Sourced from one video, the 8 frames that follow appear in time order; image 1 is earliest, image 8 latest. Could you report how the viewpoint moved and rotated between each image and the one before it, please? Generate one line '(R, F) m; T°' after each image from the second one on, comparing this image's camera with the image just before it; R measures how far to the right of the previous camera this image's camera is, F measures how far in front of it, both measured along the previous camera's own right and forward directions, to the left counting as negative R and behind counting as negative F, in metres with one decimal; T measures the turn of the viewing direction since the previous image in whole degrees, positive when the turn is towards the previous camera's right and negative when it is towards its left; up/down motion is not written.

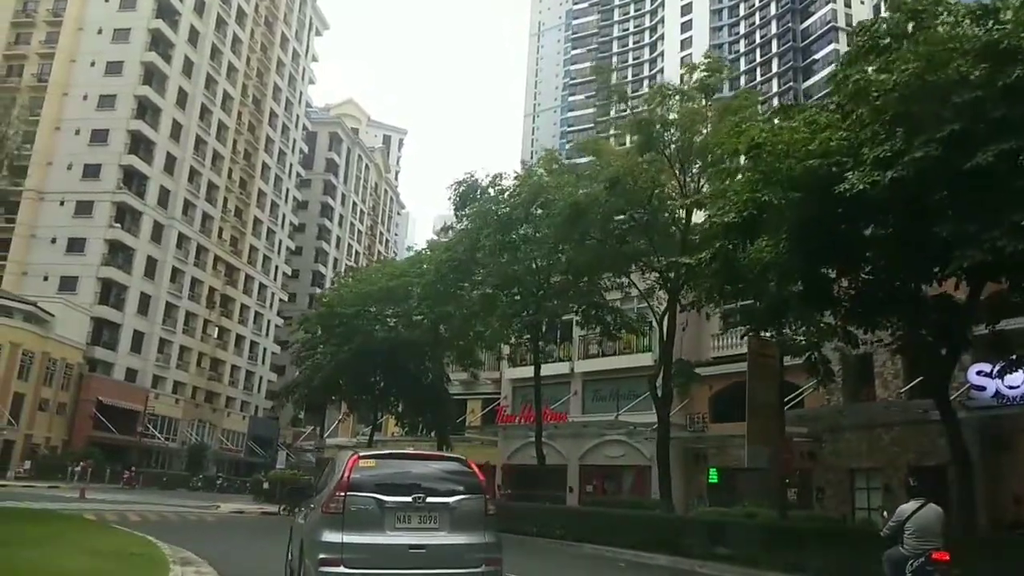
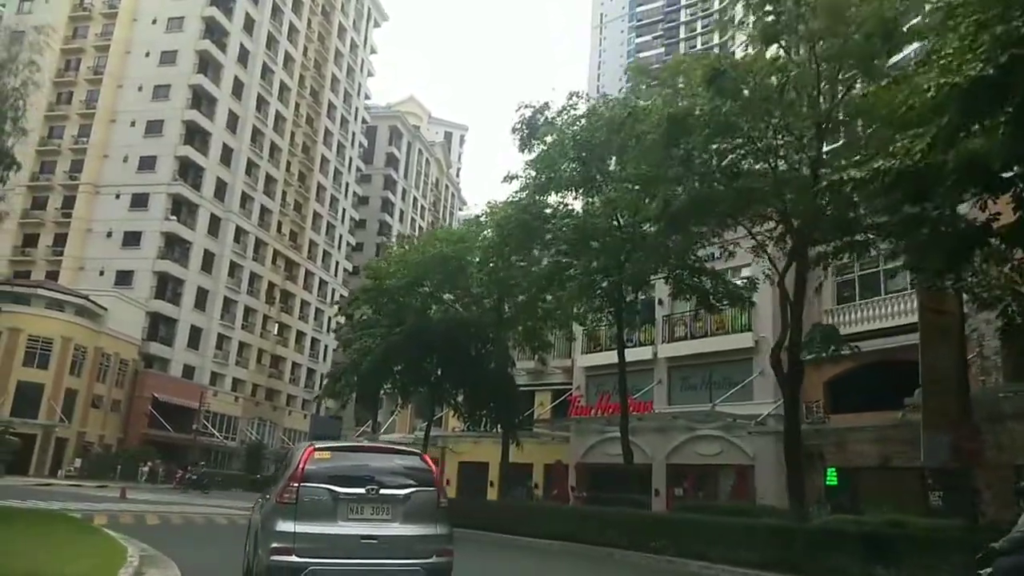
(-0.3, +3.9) m; -5°
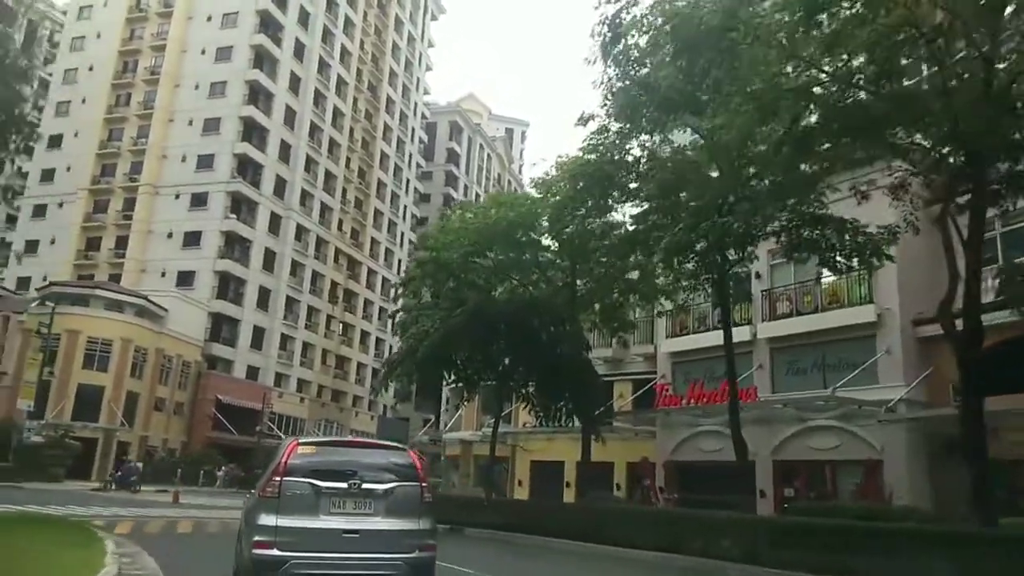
(-0.3, +3.1) m; -5°
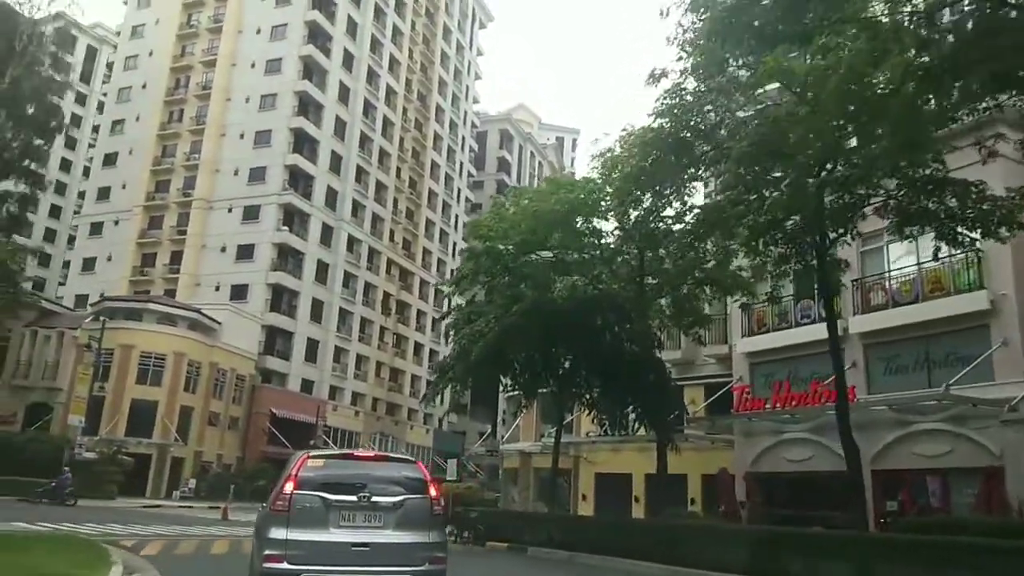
(-0.2, +1.9) m; -4°
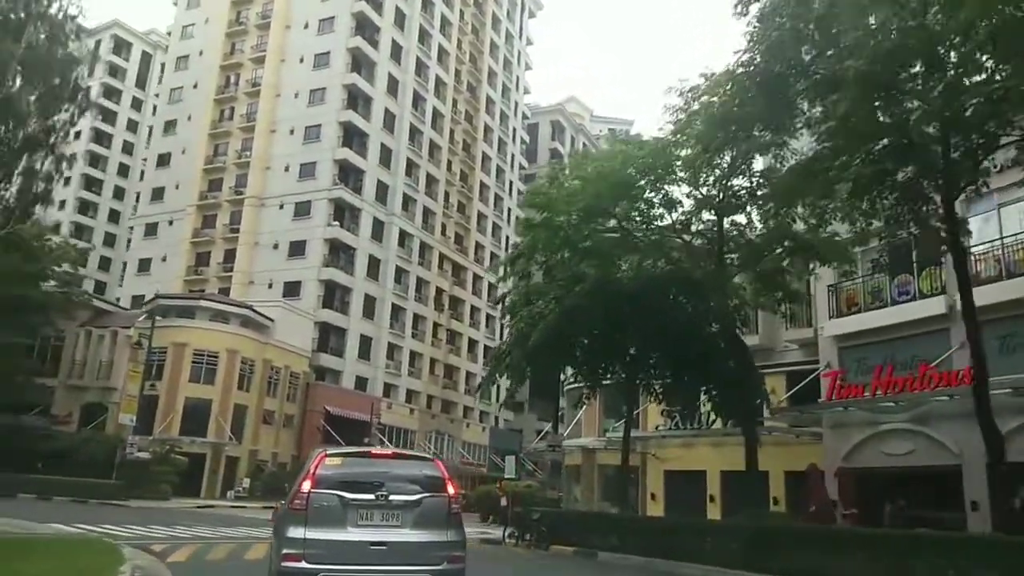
(-0.2, +1.8) m; -4°
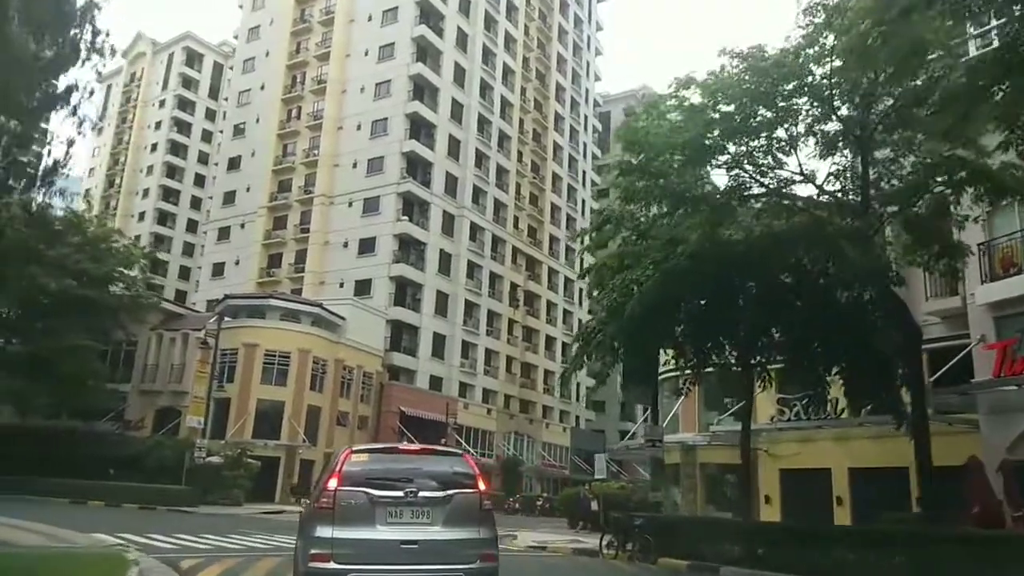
(-0.3, +2.7) m; -5°
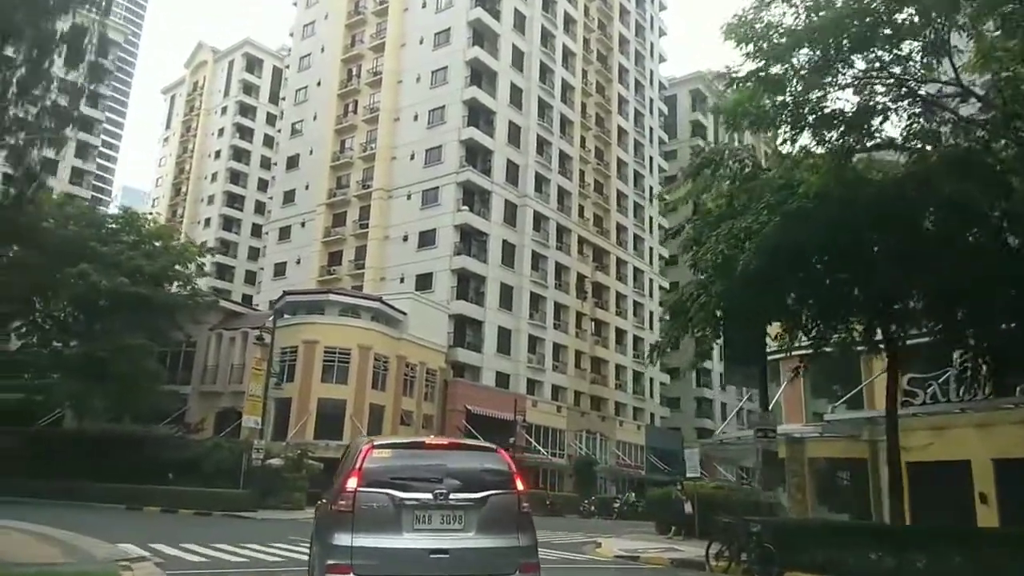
(-0.3, +2.5) m; -5°
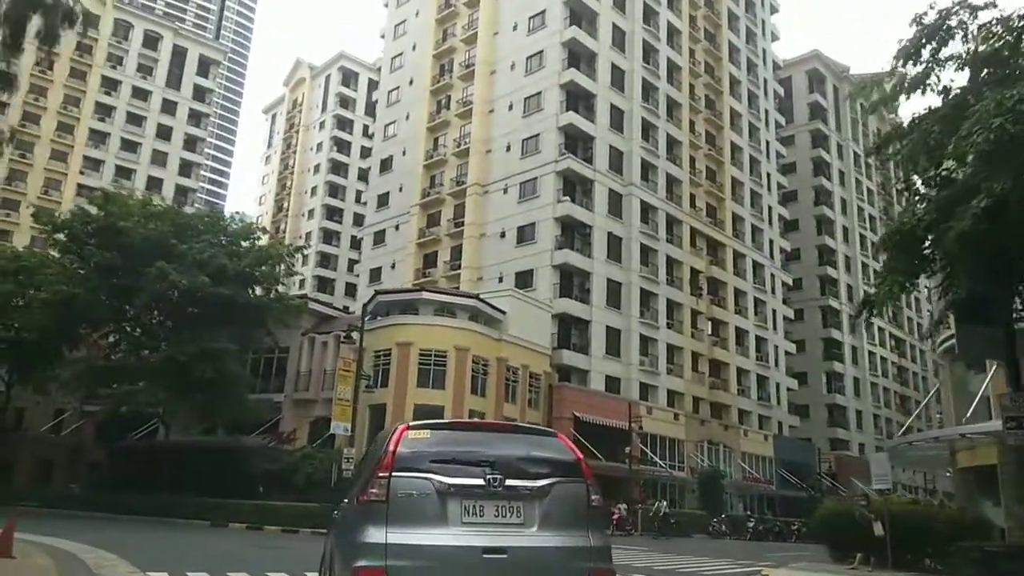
(-0.5, +3.8) m; -7°
